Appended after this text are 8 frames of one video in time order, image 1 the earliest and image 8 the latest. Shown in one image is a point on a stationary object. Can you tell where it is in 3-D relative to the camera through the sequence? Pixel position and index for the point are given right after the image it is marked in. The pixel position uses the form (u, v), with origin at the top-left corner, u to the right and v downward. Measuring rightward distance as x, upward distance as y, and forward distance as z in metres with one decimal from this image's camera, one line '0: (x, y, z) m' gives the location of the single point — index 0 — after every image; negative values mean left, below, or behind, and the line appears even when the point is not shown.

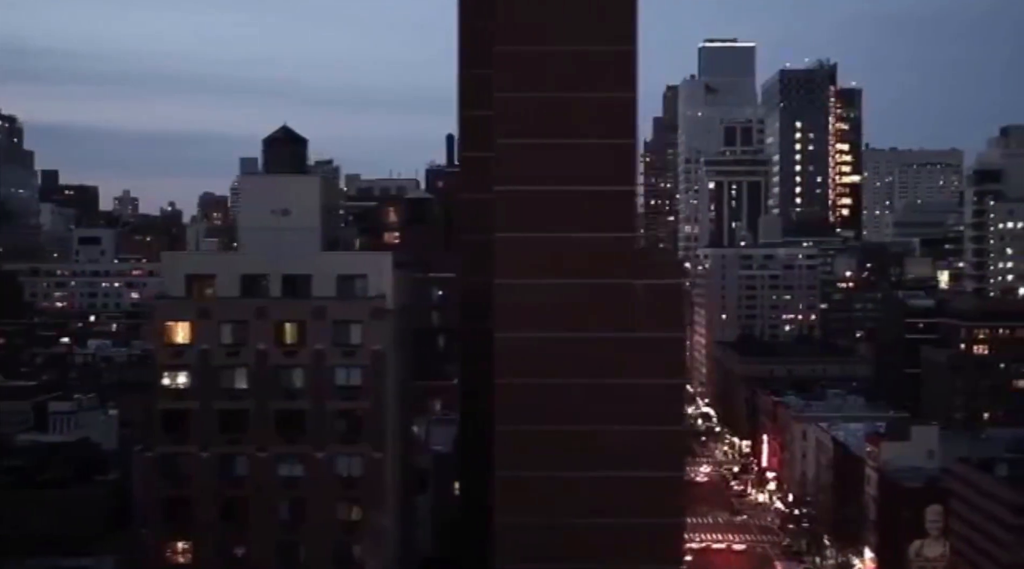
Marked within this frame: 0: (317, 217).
0: (-2.6, +0.9, +15.0) m
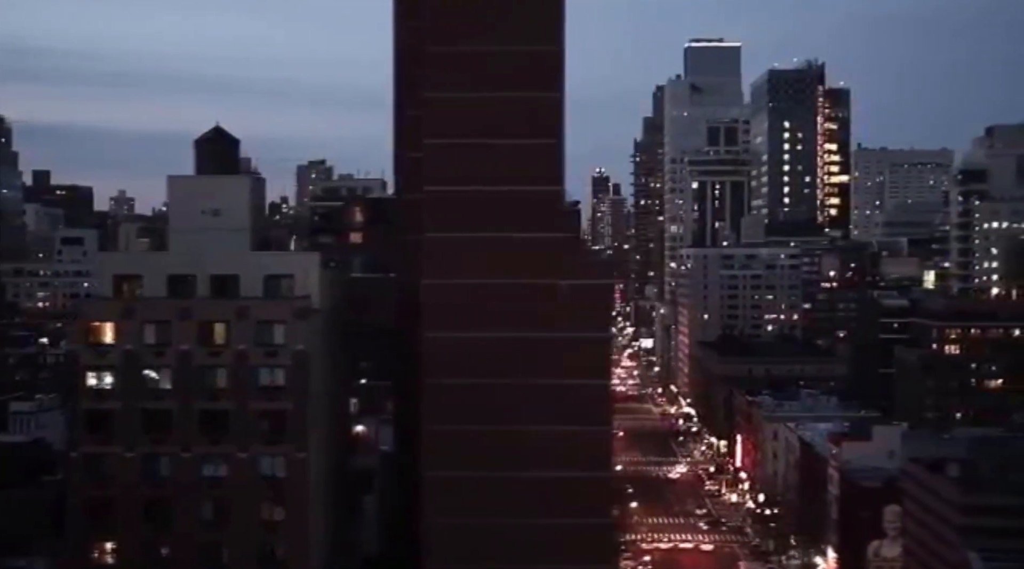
0: (-3.6, +0.9, +15.0) m
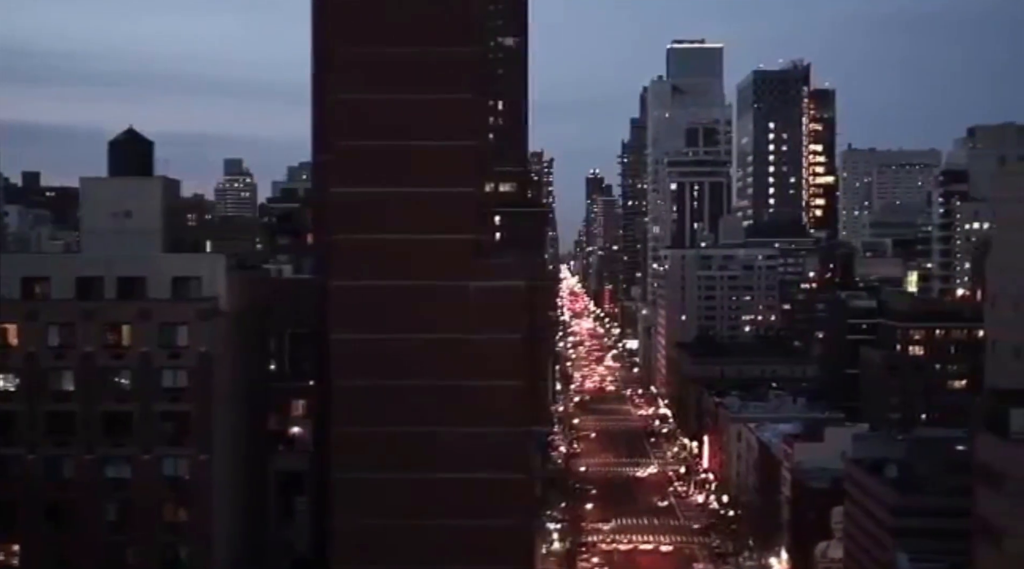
0: (-4.7, +0.9, +15.0) m
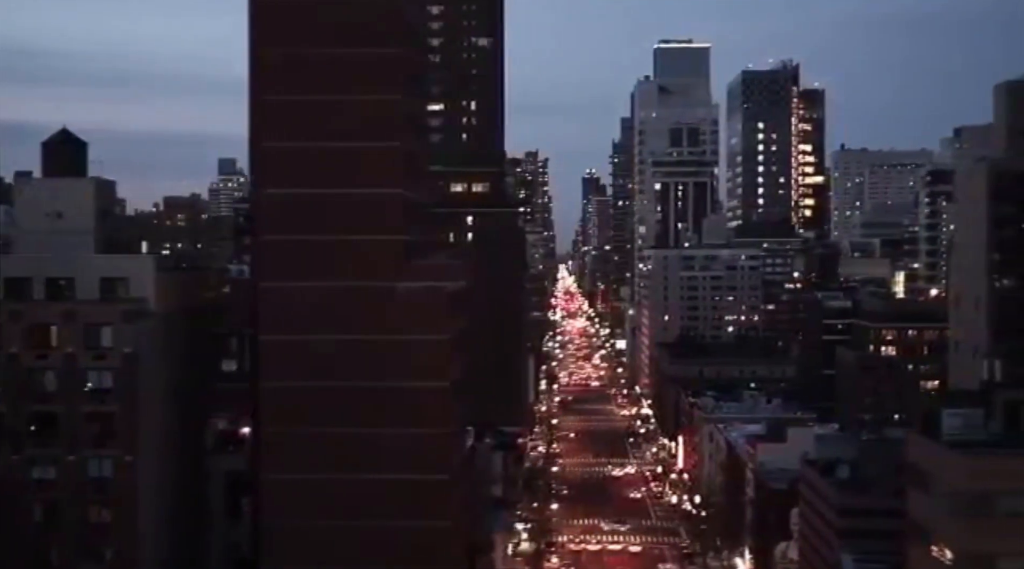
0: (-5.7, +0.9, +15.0) m
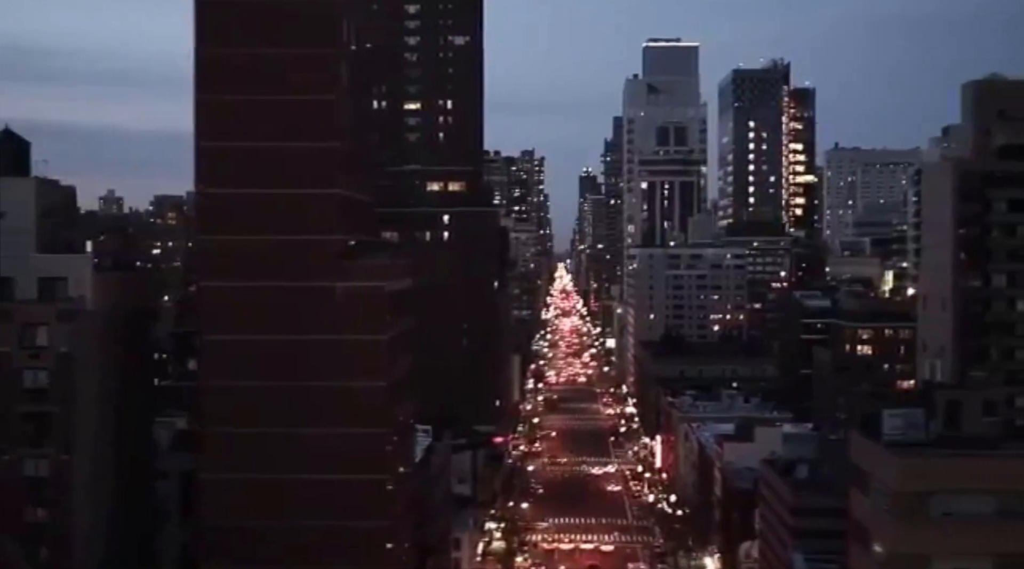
0: (-6.4, +0.9, +15.0) m
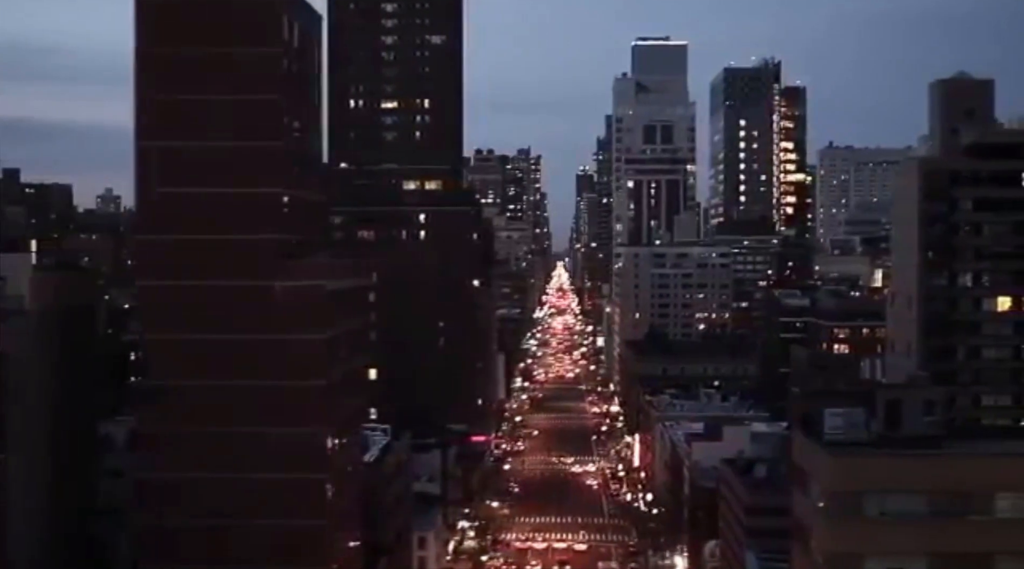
0: (-7.2, +0.9, +15.0) m
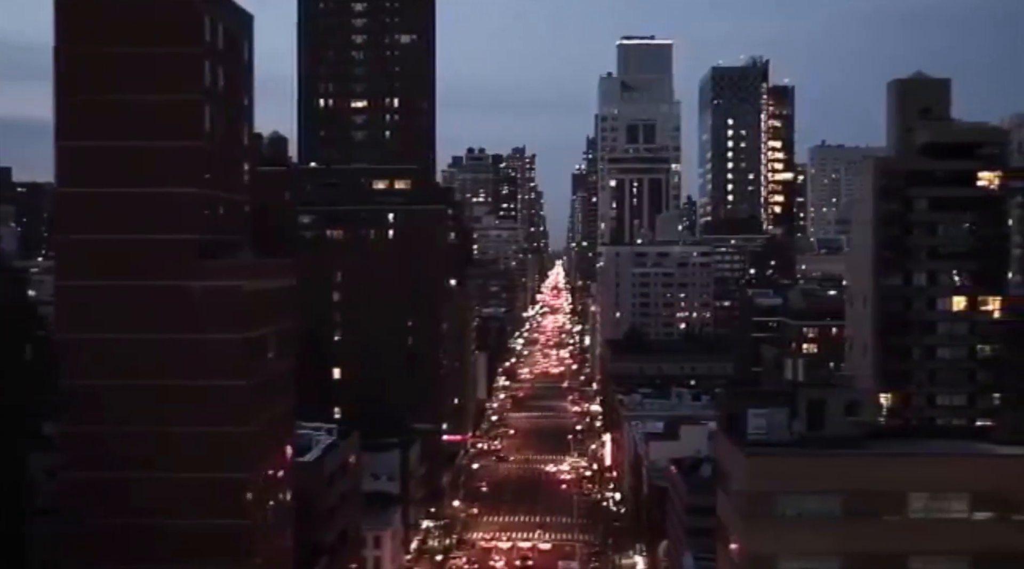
0: (-8.3, +0.9, +15.0) m
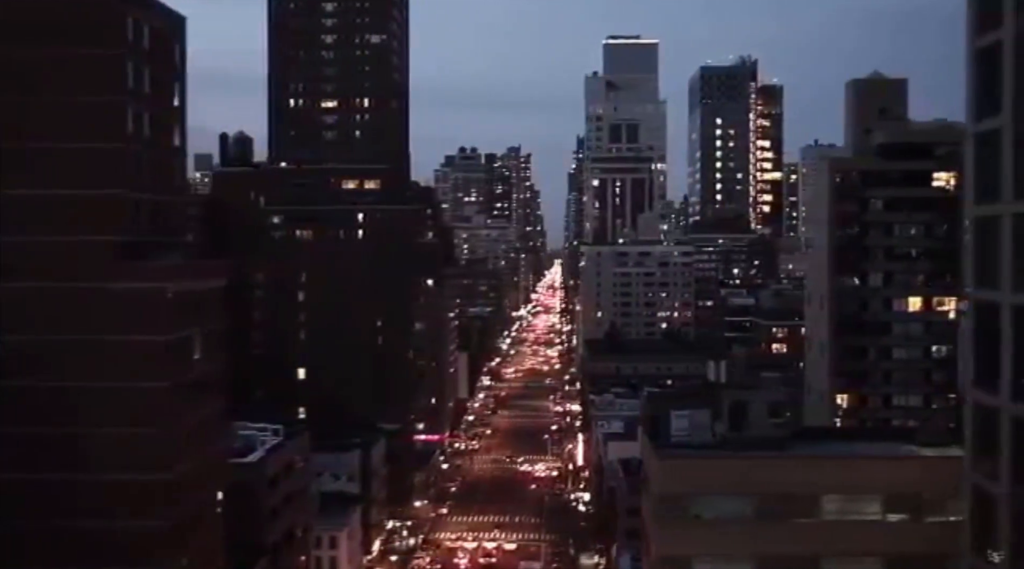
0: (-9.3, +0.9, +15.0) m
